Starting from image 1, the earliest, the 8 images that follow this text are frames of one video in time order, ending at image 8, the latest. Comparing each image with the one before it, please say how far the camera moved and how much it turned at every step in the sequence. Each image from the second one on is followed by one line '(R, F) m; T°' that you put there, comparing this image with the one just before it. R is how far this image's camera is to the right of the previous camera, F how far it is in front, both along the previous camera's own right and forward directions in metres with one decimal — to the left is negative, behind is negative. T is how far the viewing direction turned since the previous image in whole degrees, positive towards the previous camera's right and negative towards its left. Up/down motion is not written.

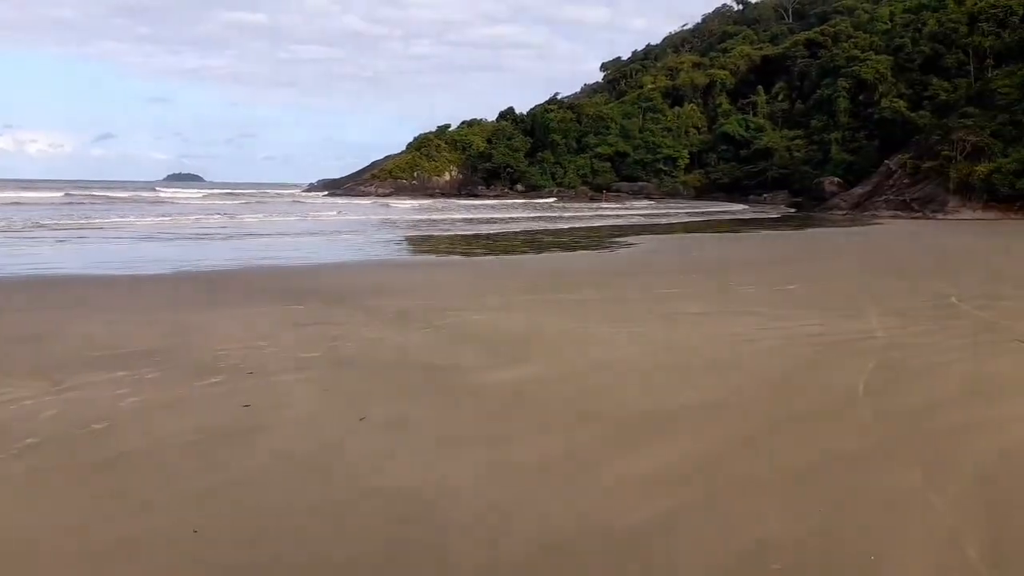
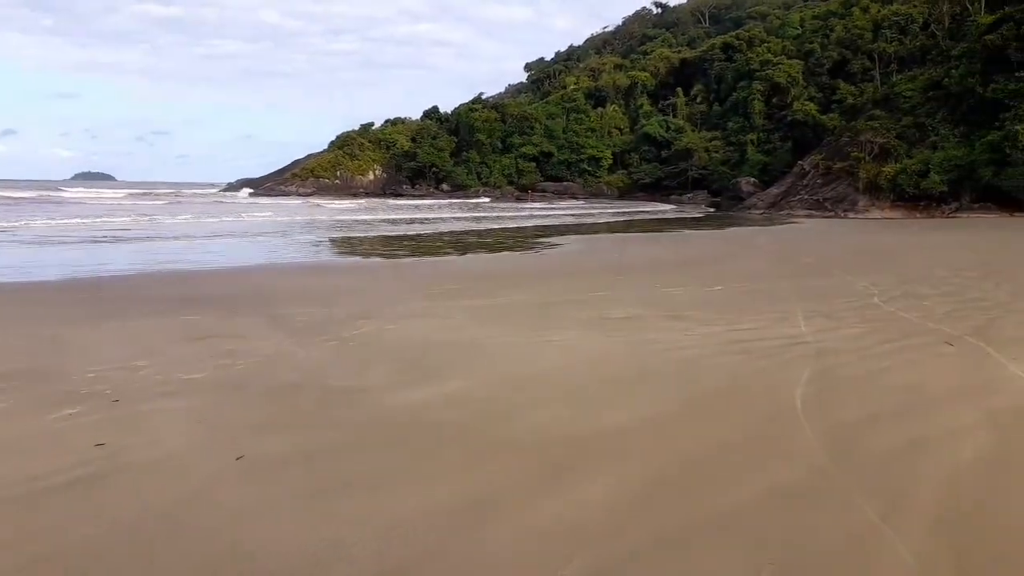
(0.0, +0.3) m; +5°
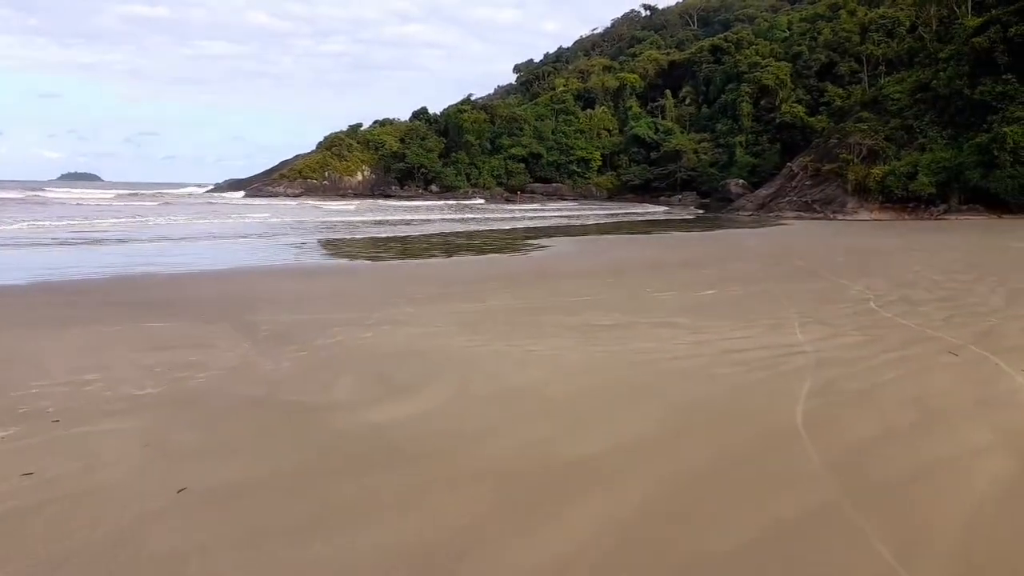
(0.0, +0.3) m; +1°
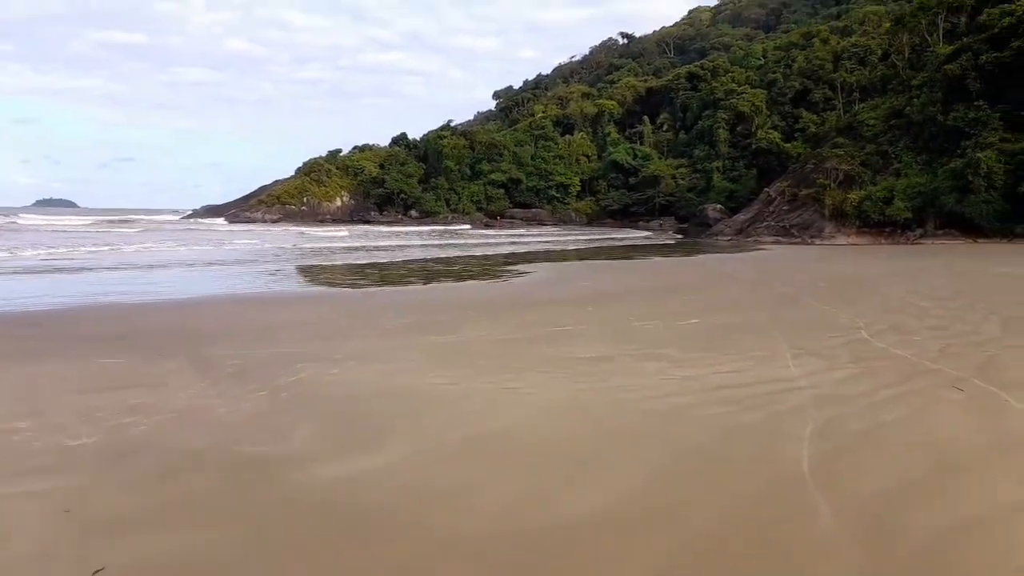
(0.0, +0.3) m; +1°
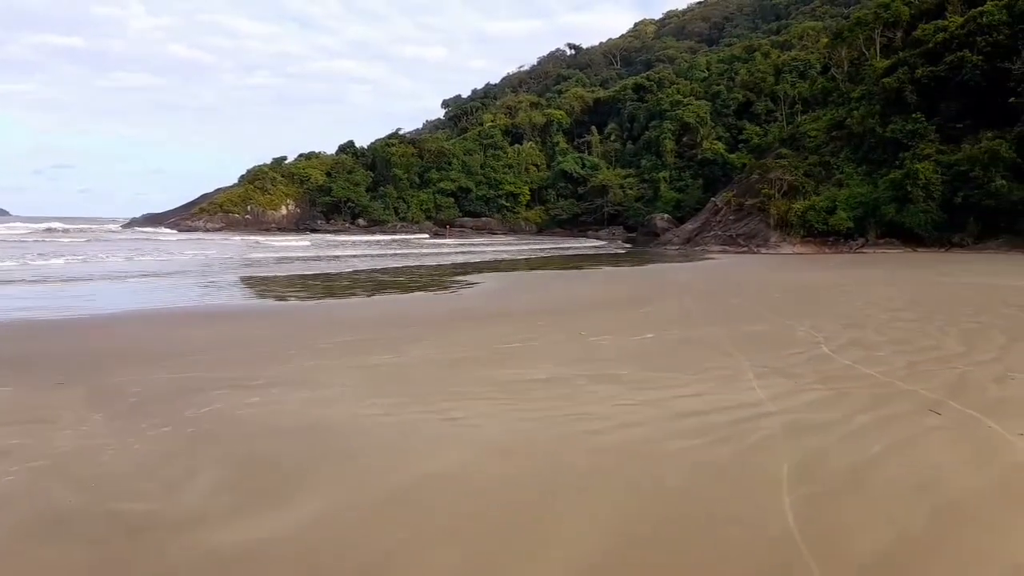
(0.0, +0.4) m; +4°
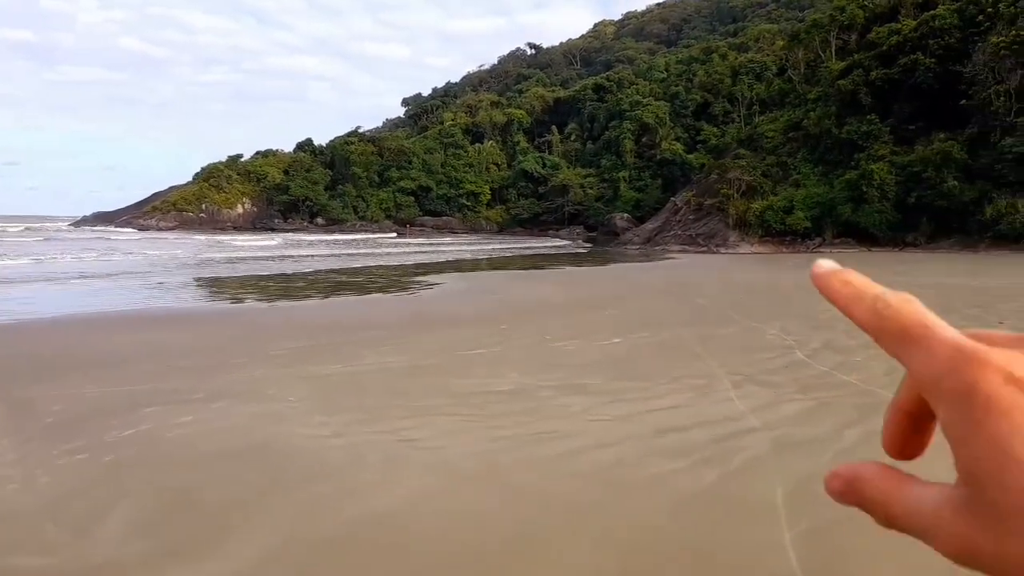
(0.0, +0.3) m; +3°
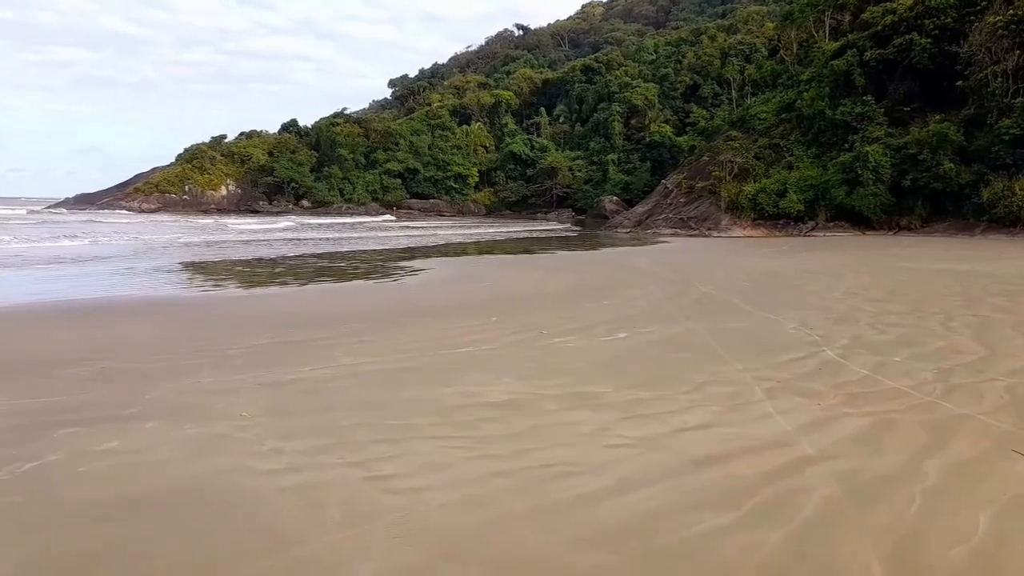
(0.0, +0.7) m; +1°
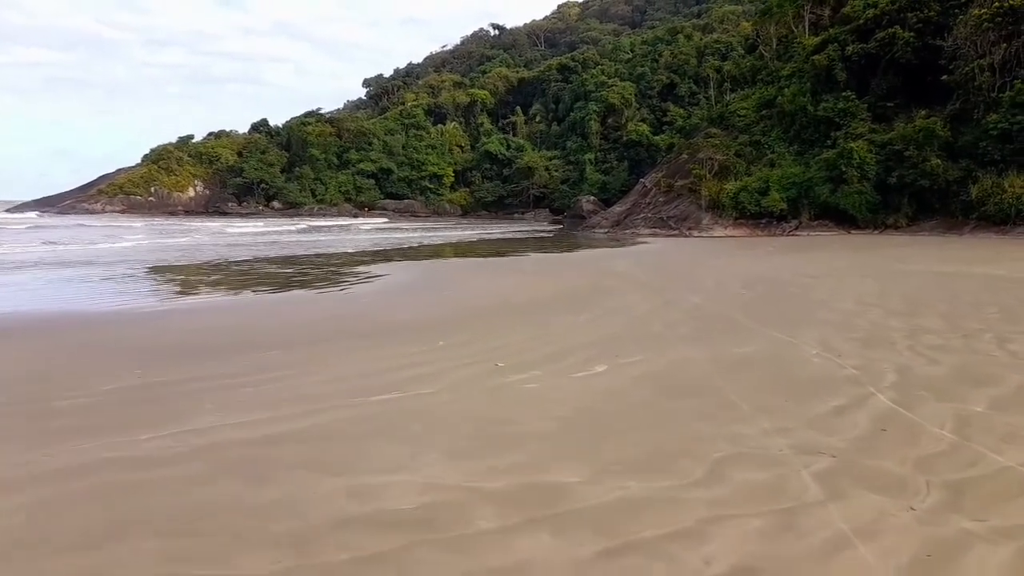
(+0.2, +1.4) m; +2°
